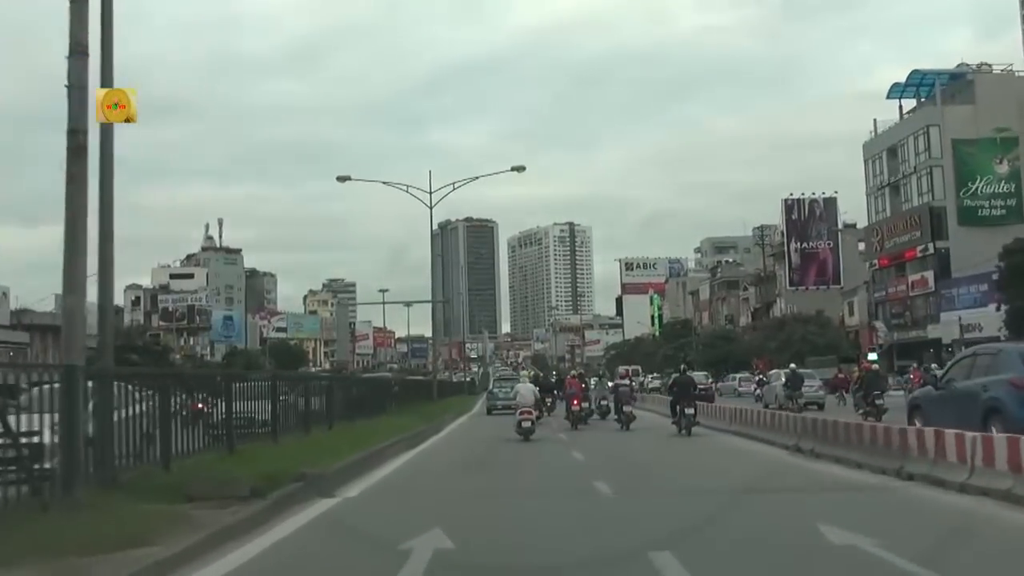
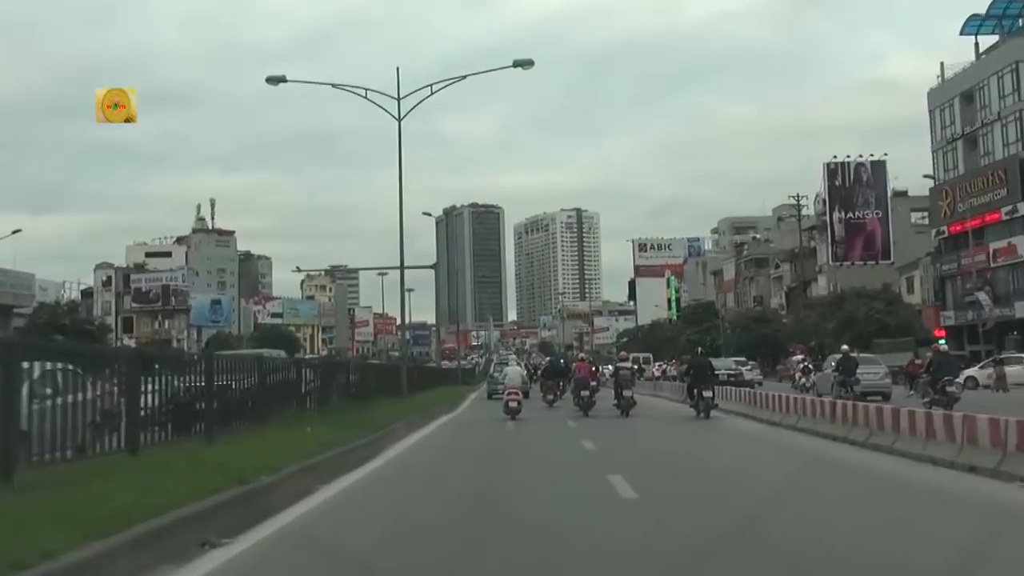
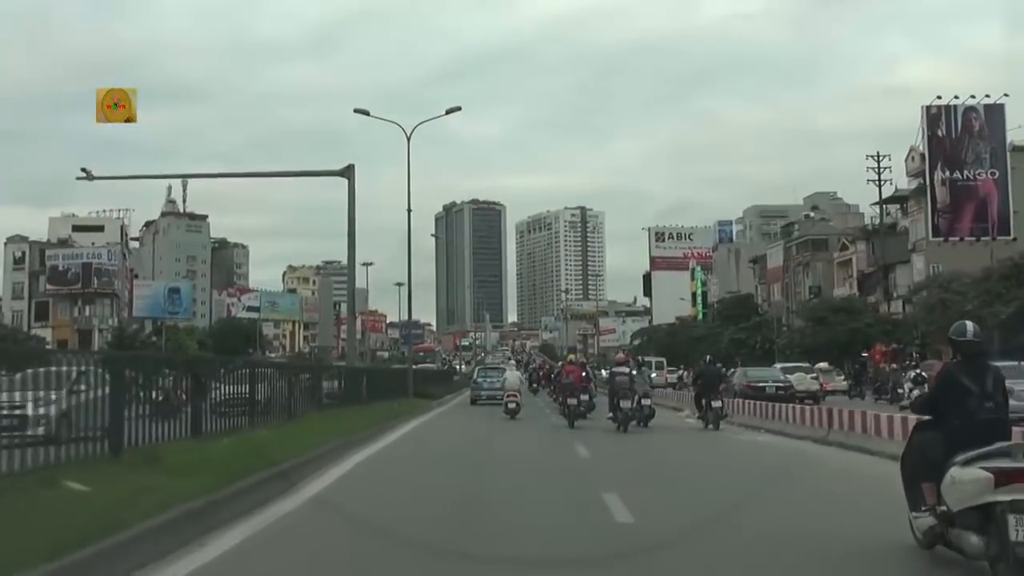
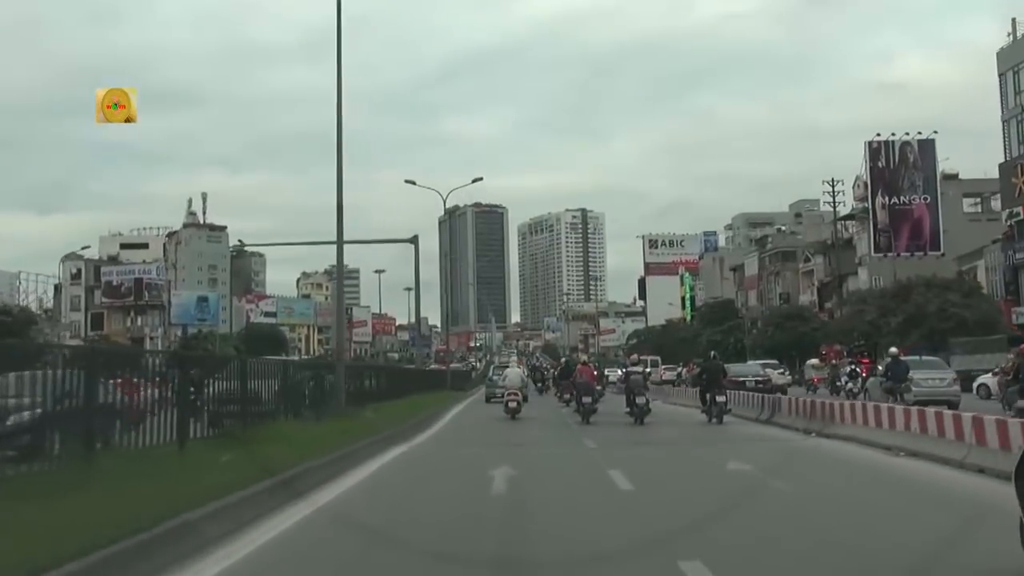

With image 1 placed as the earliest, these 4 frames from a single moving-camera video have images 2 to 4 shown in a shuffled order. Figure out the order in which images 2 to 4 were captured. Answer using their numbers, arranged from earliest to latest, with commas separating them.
2, 4, 3
